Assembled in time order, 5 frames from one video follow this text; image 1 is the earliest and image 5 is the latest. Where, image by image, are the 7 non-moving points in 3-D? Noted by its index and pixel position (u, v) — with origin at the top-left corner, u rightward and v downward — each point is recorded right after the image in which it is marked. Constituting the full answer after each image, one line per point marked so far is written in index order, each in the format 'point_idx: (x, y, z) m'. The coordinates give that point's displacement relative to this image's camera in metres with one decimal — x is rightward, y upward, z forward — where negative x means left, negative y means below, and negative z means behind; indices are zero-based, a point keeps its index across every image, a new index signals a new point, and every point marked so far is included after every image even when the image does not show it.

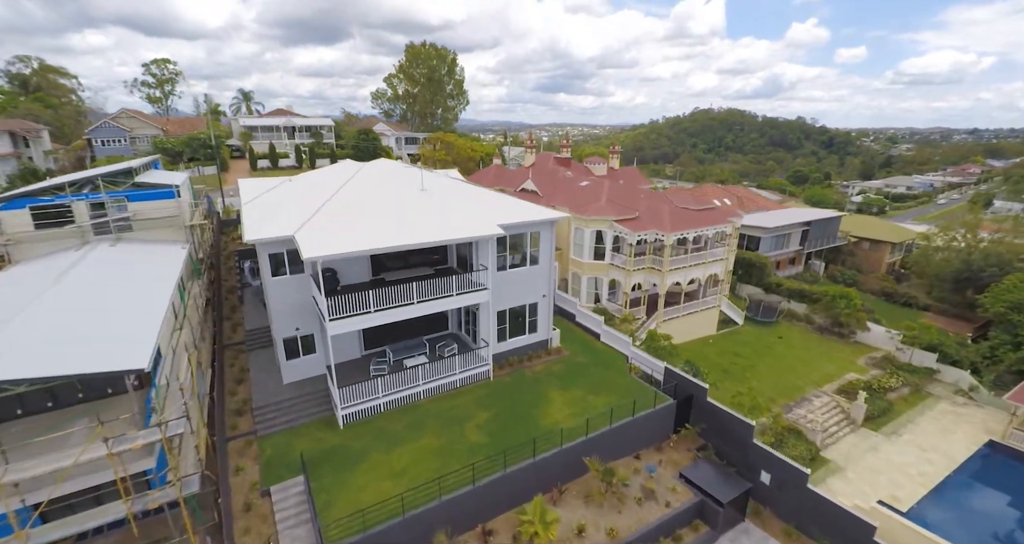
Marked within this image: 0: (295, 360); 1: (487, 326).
0: (-9.0, -3.6, +18.6) m
1: (-1.1, -2.4, +19.7) m
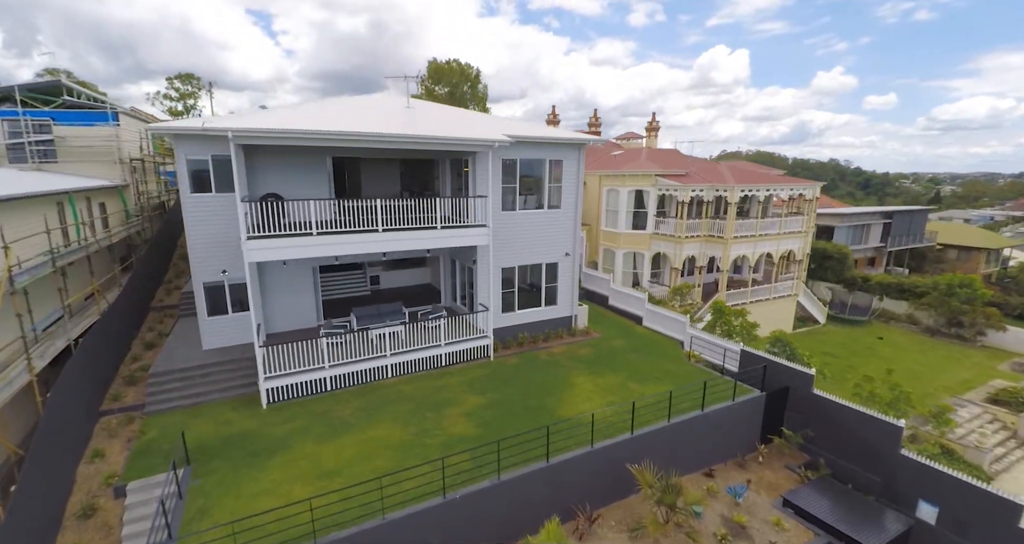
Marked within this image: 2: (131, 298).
0: (-8.8, -1.3, +13.5) m
1: (-0.8, -0.4, +14.2) m
2: (-12.4, -0.8, +14.7) m
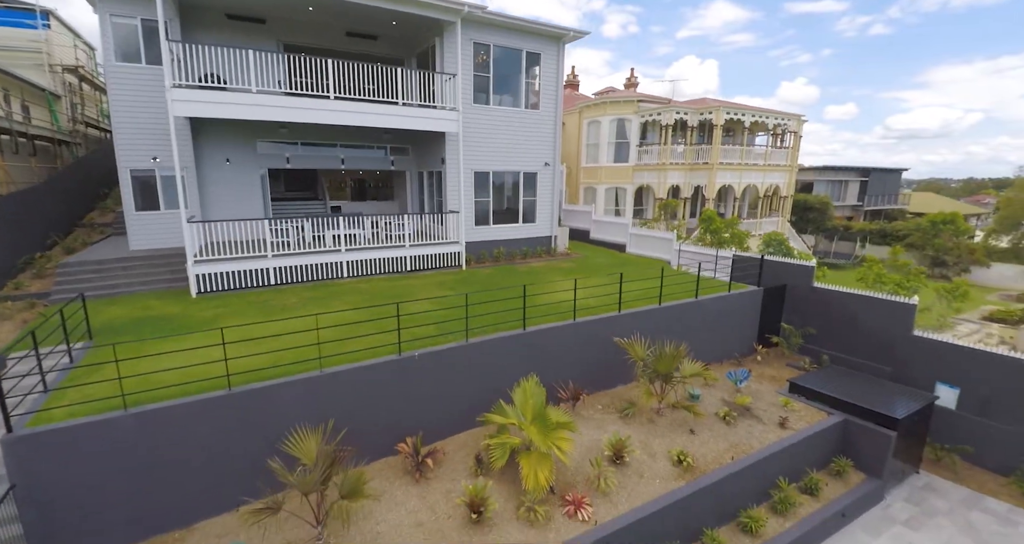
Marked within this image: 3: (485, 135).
0: (-9.5, +1.5, +11.6) m
1: (-1.5, +2.6, +12.8) m
2: (-13.2, +2.1, +12.7) m
3: (-0.8, +4.1, +13.4) m
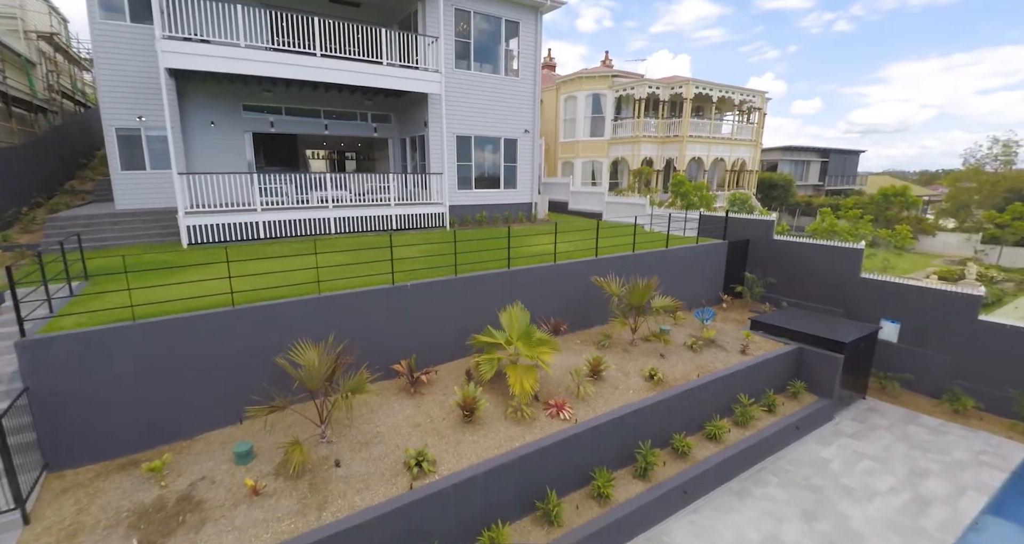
0: (-10.0, +2.6, +11.7) m
1: (-2.1, +3.7, +13.3) m
2: (-13.7, +3.1, +12.6) m
3: (-1.4, +5.3, +13.8) m
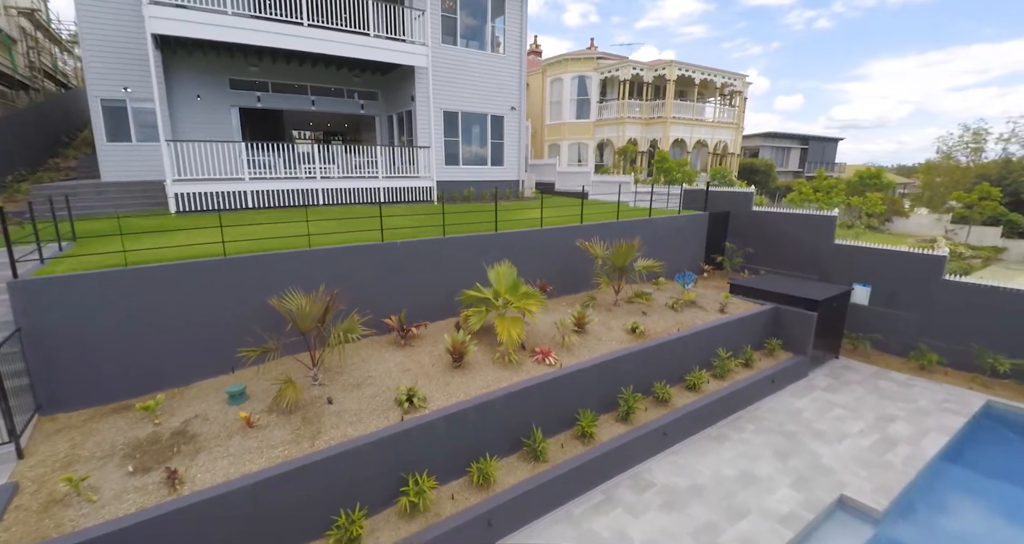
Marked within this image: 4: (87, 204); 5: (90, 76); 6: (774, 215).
0: (-10.3, +3.3, +11.6) m
1: (-2.5, +4.5, +13.4) m
2: (-14.1, +3.8, +12.4) m
3: (-1.9, +6.1, +13.9) m
4: (-9.8, +1.5, +10.0) m
5: (-10.7, +4.8, +11.0) m
6: (+7.2, +1.5, +12.3) m
